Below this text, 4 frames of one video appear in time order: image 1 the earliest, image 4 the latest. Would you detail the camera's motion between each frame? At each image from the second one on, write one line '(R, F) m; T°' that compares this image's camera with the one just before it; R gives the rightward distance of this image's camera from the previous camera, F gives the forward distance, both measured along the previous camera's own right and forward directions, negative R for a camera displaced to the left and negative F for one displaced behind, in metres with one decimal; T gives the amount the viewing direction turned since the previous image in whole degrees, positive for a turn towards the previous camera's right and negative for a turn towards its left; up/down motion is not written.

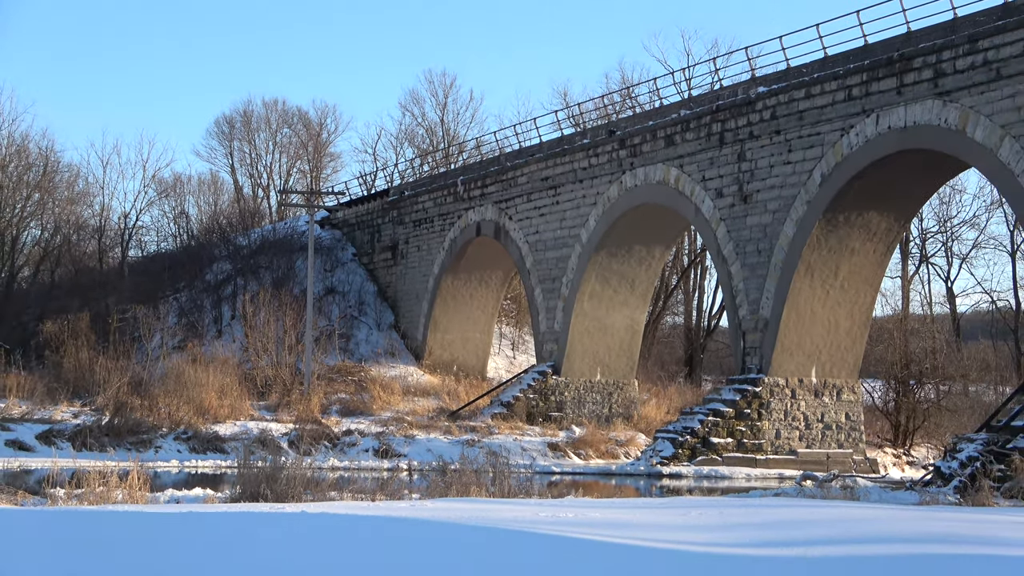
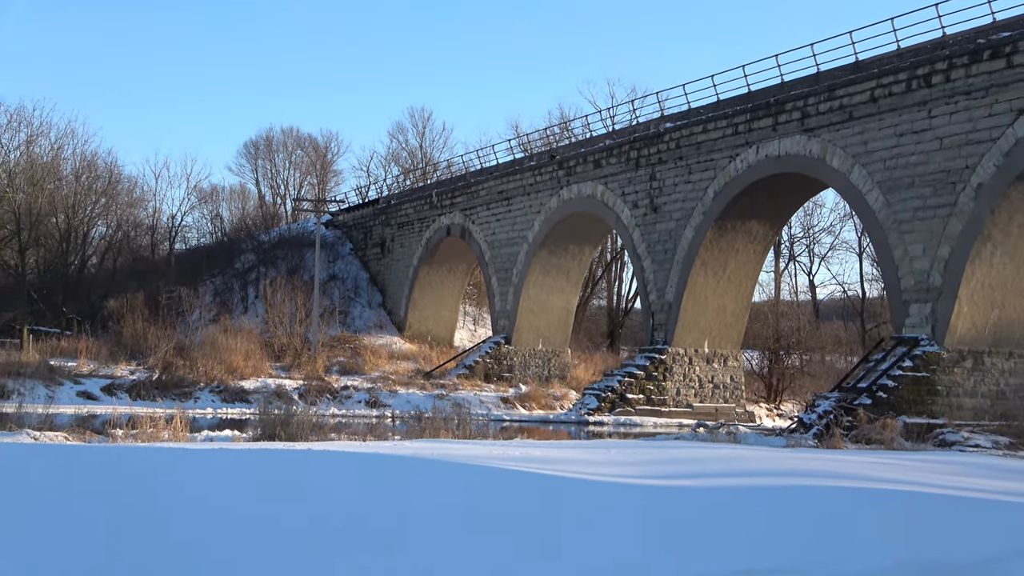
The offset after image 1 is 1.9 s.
(+0.5, -4.3) m; +1°
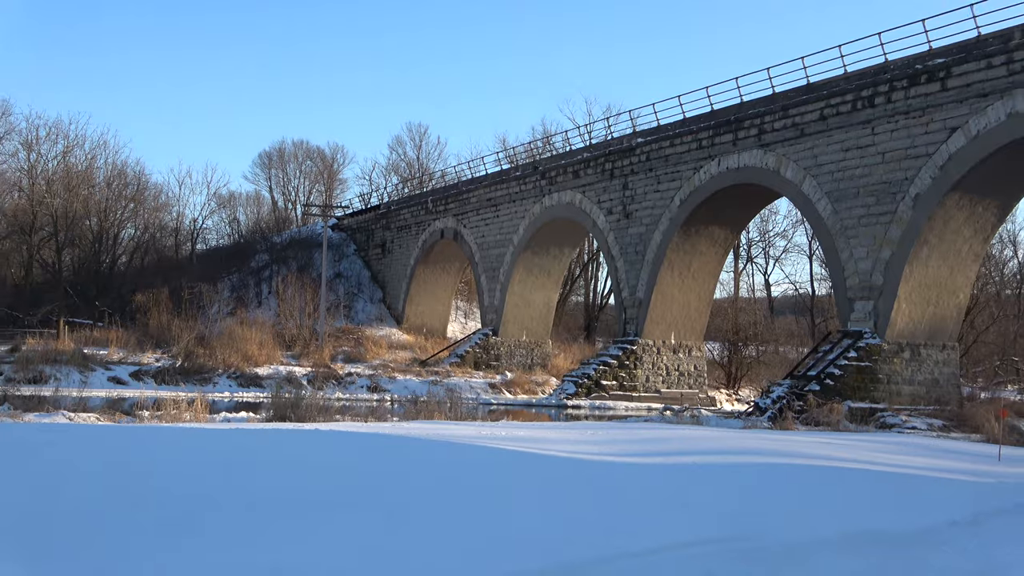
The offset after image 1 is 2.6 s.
(+0.1, -2.2) m; 0°
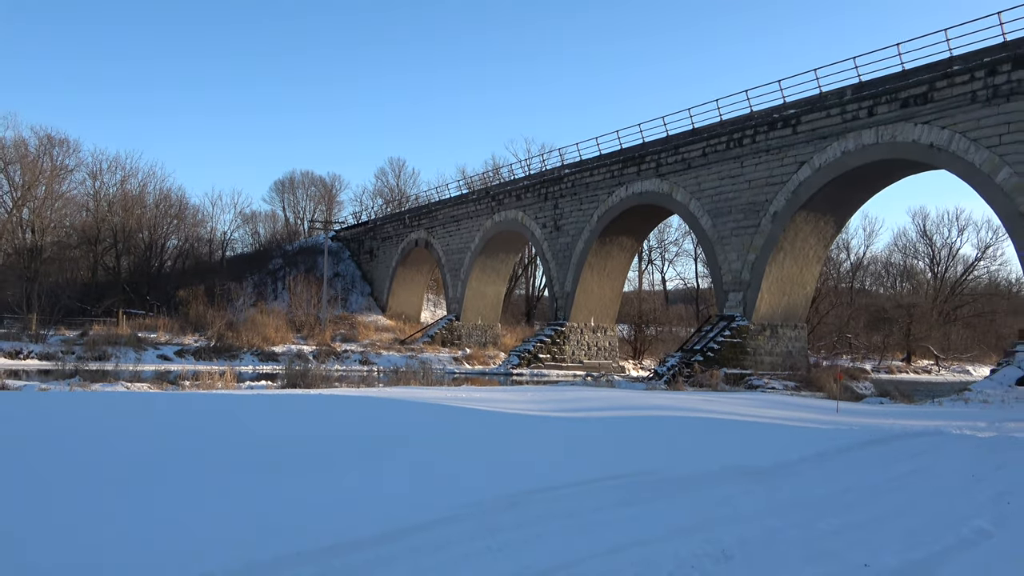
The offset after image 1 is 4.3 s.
(-0.1, -6.6) m; +3°
